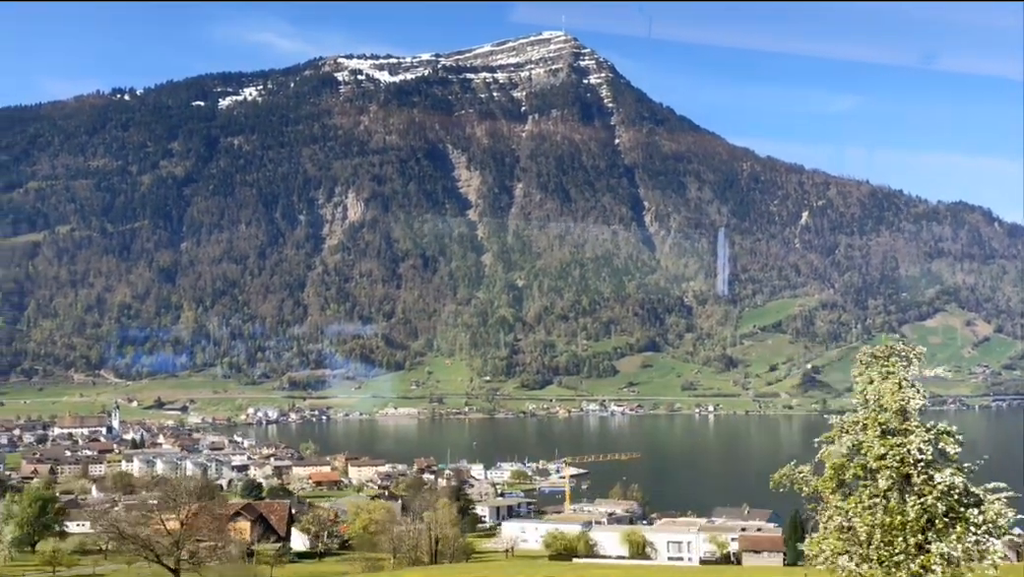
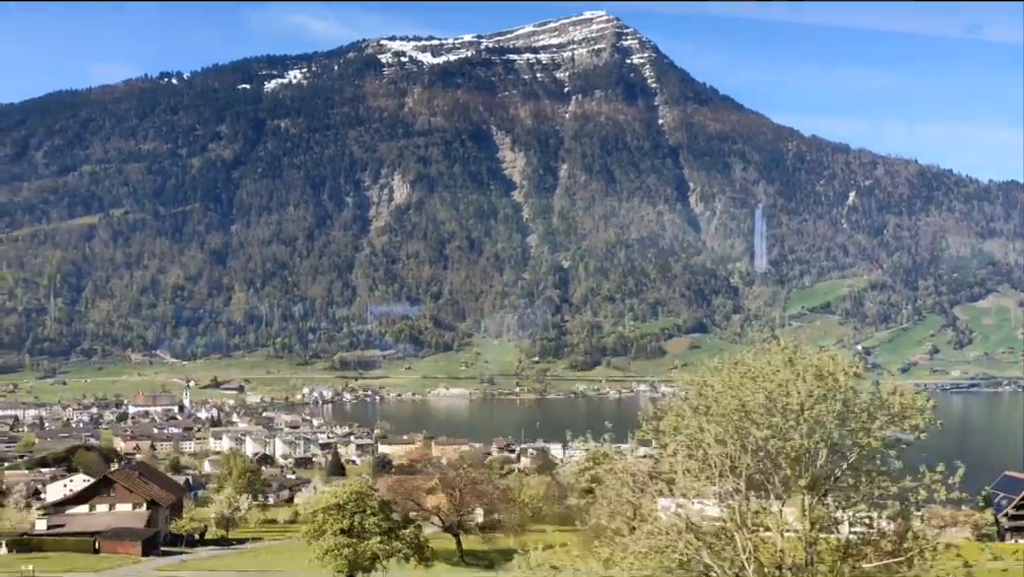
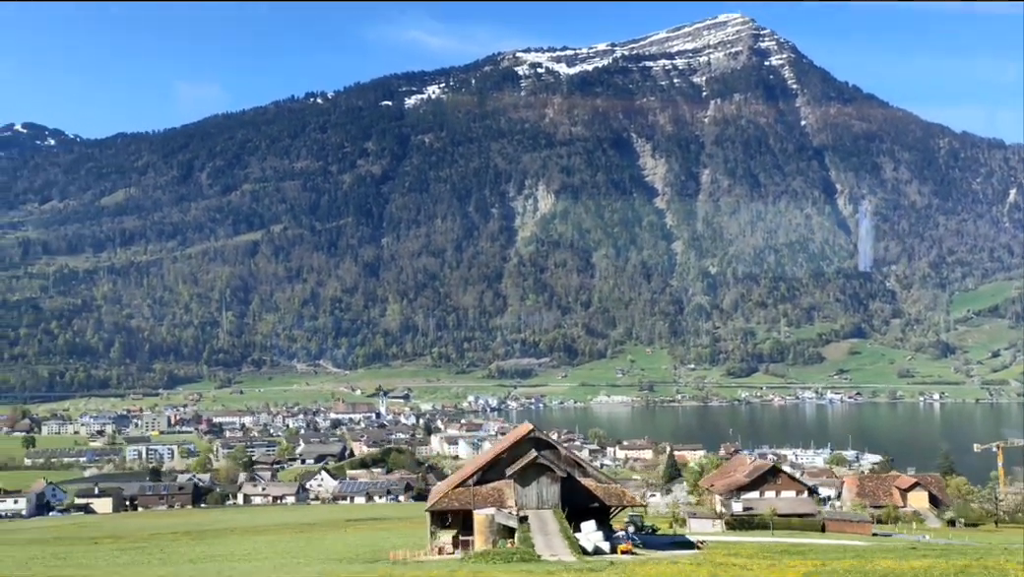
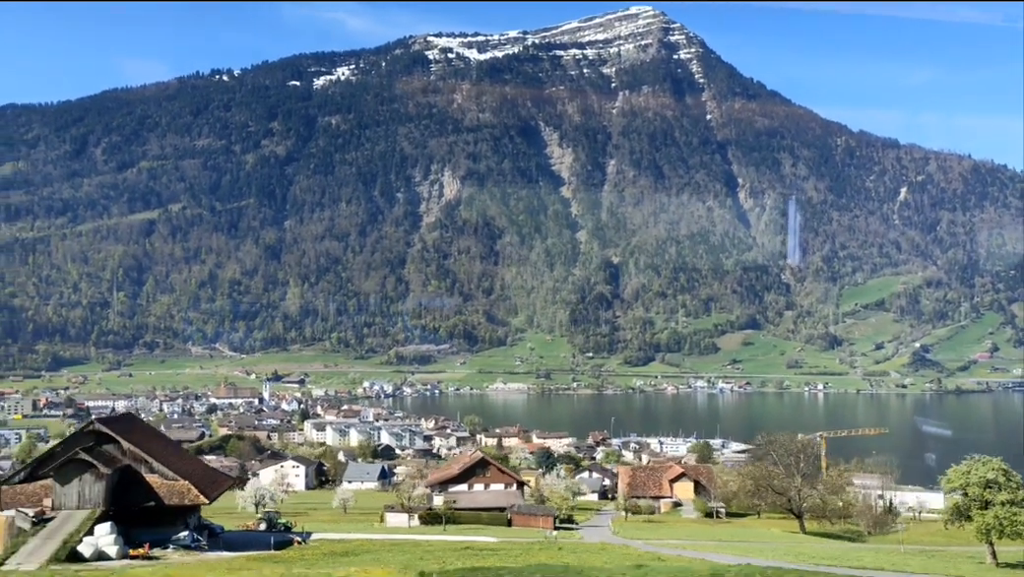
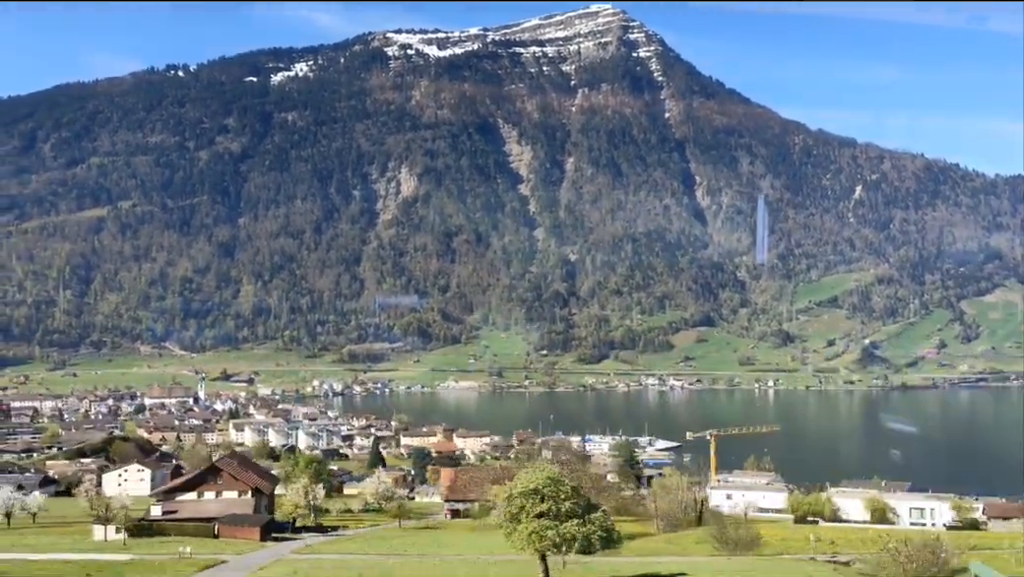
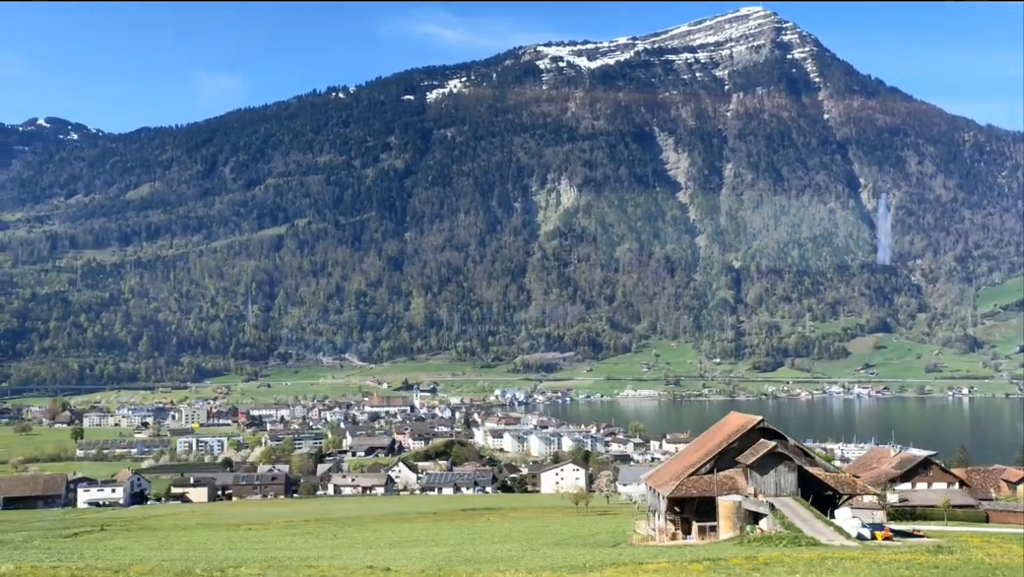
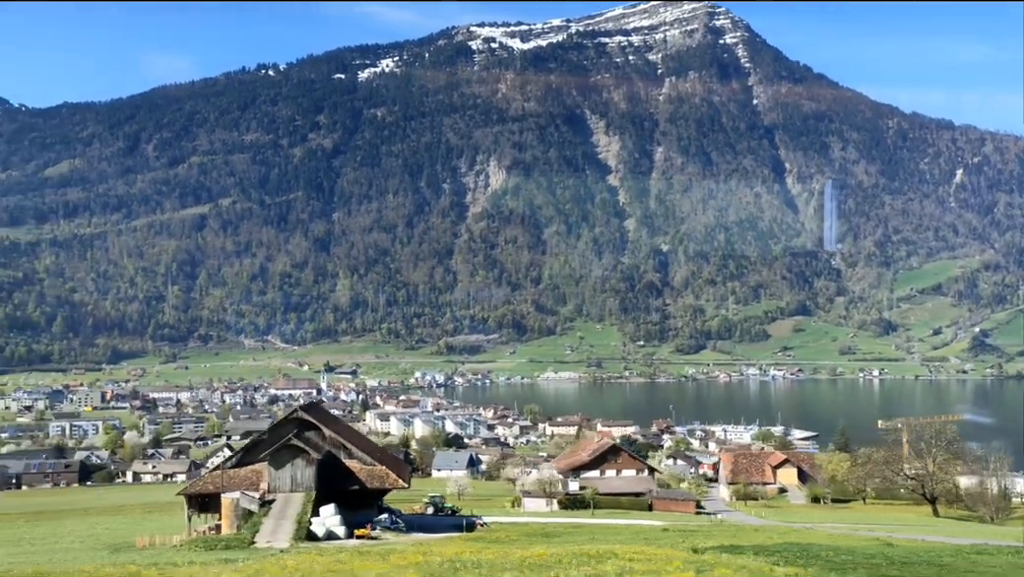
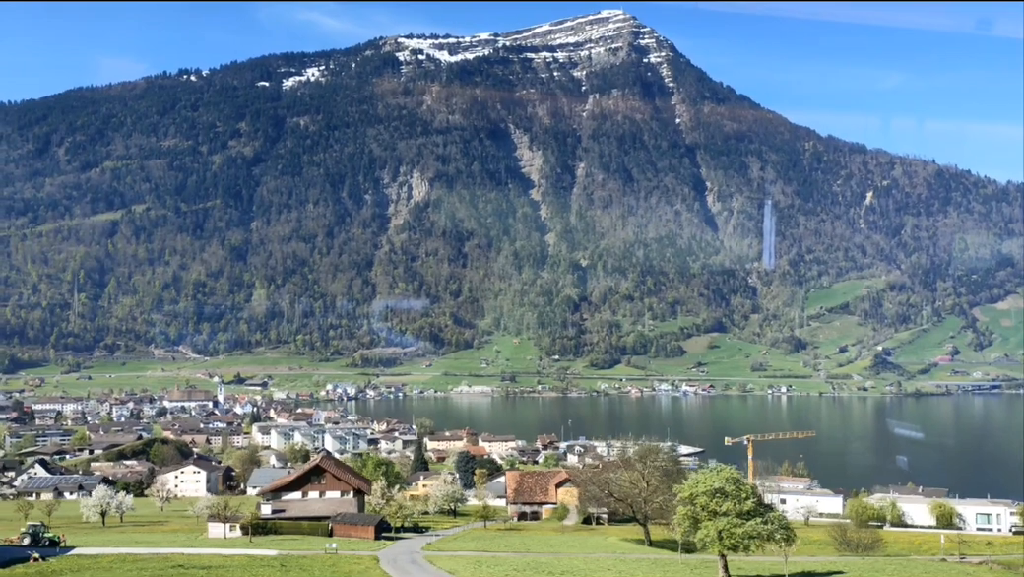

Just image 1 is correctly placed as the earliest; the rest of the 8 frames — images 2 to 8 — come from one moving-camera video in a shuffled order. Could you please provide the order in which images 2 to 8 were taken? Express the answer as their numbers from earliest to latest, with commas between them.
2, 5, 8, 4, 7, 3, 6
